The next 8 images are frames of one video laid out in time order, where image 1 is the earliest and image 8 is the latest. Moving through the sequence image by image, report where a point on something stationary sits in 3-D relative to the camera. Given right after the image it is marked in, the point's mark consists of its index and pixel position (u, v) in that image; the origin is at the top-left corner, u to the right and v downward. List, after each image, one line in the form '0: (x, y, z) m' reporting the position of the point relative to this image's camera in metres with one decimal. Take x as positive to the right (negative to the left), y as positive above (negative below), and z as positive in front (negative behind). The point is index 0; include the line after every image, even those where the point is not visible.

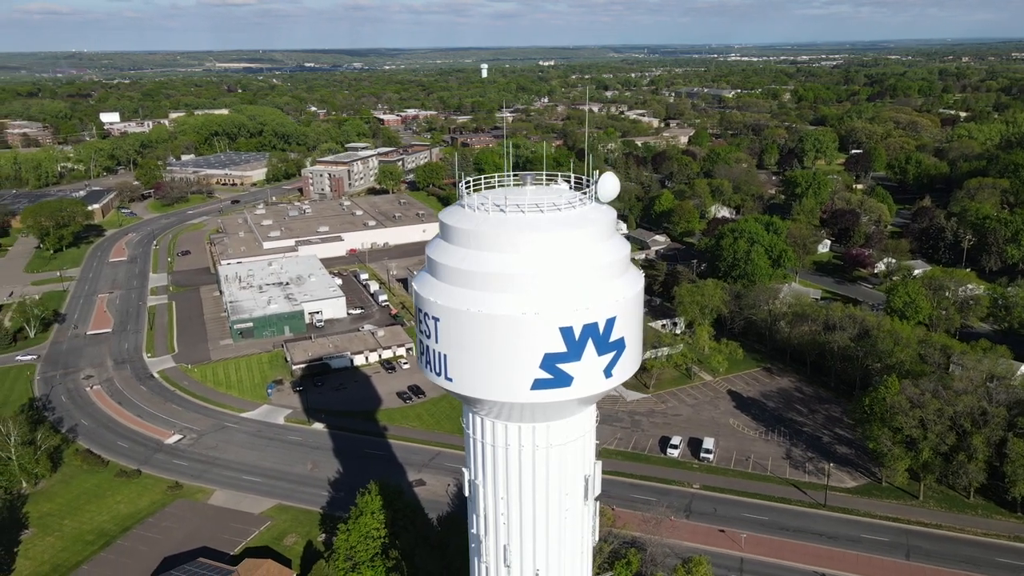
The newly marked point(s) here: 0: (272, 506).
0: (-6.6, -6.0, +19.6) m
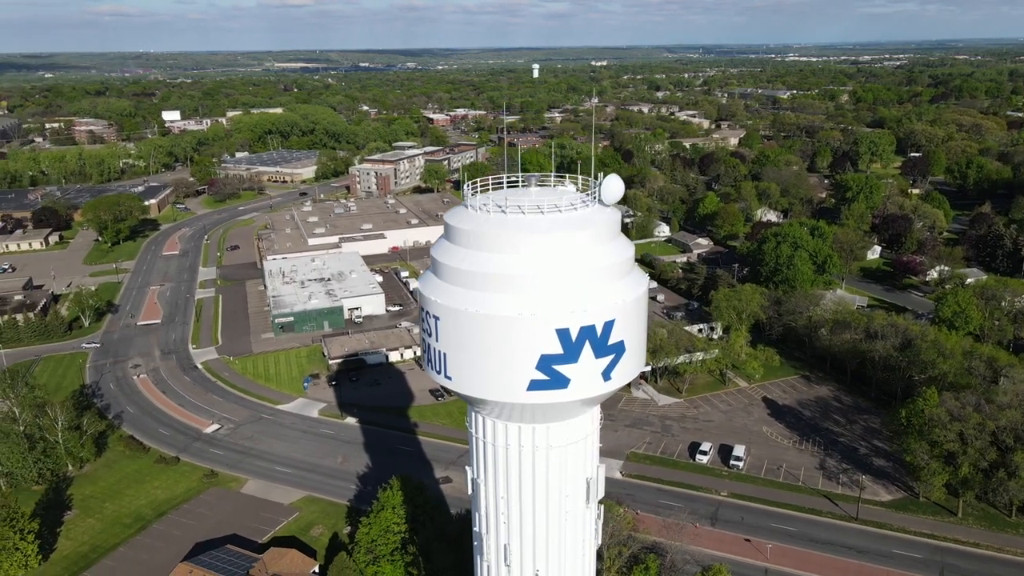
0: (-5.9, -5.9, +20.0) m
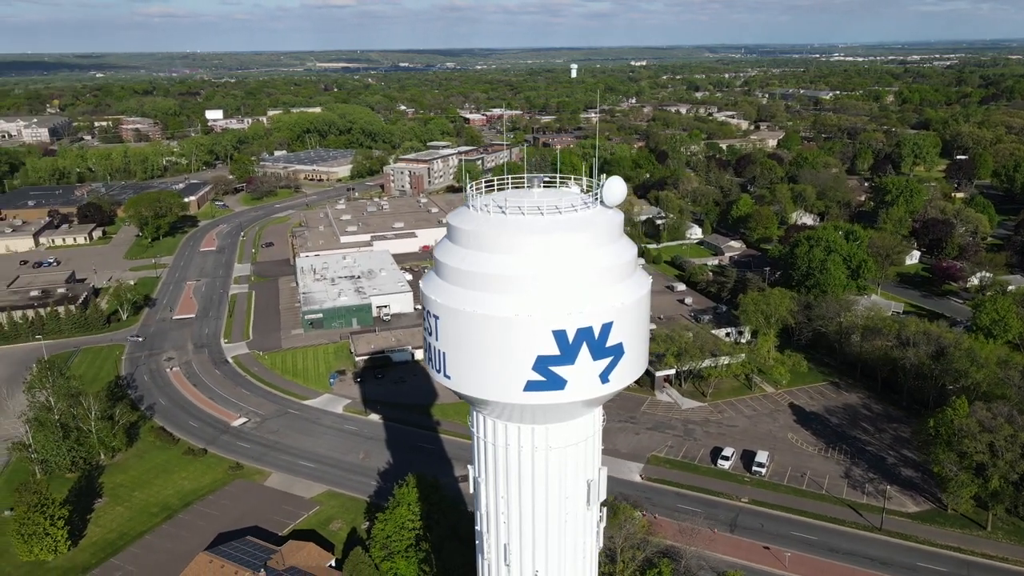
0: (-5.4, -5.8, +20.3) m
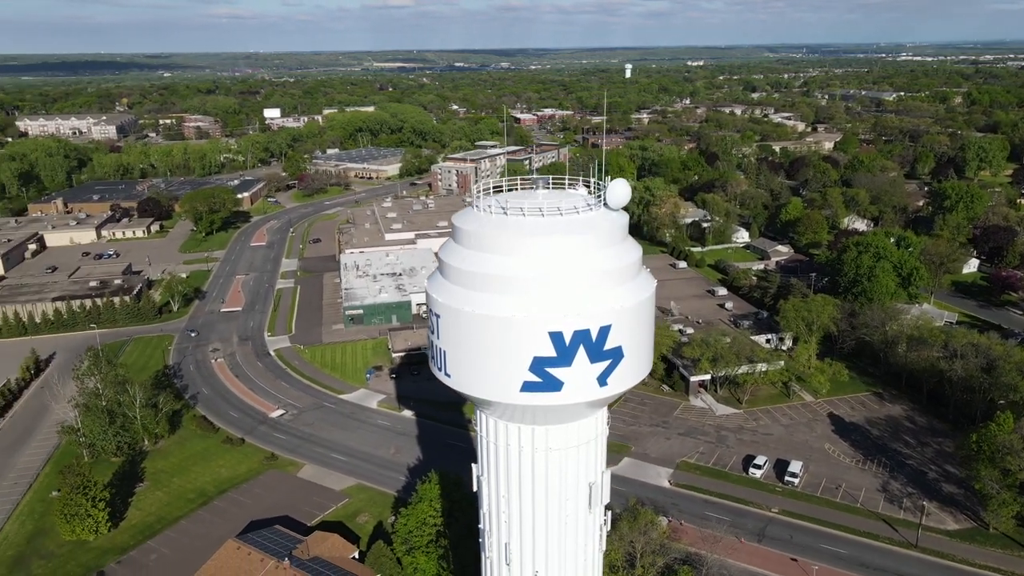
0: (-4.6, -5.7, +20.6) m
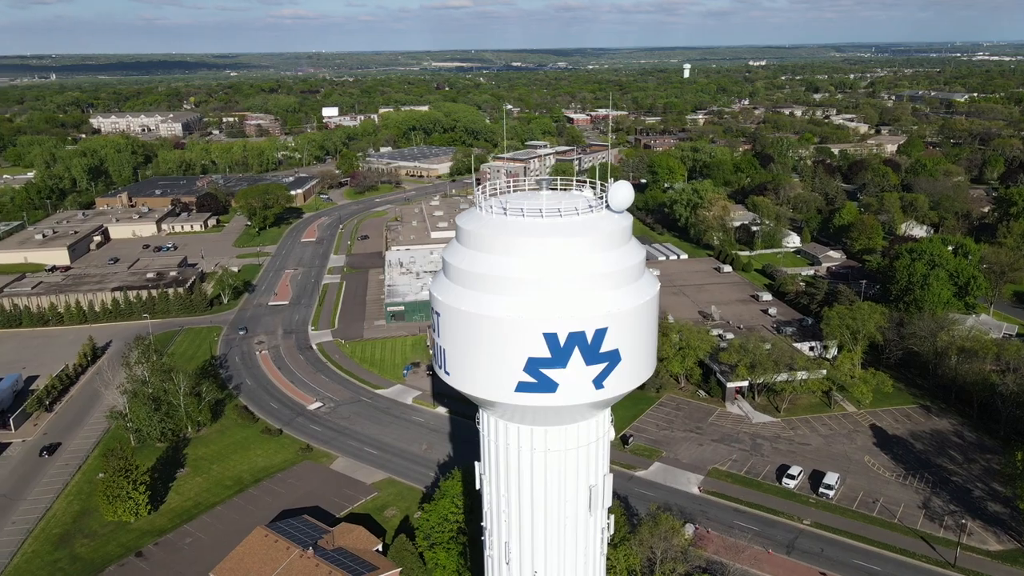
0: (-3.8, -5.6, +20.9) m
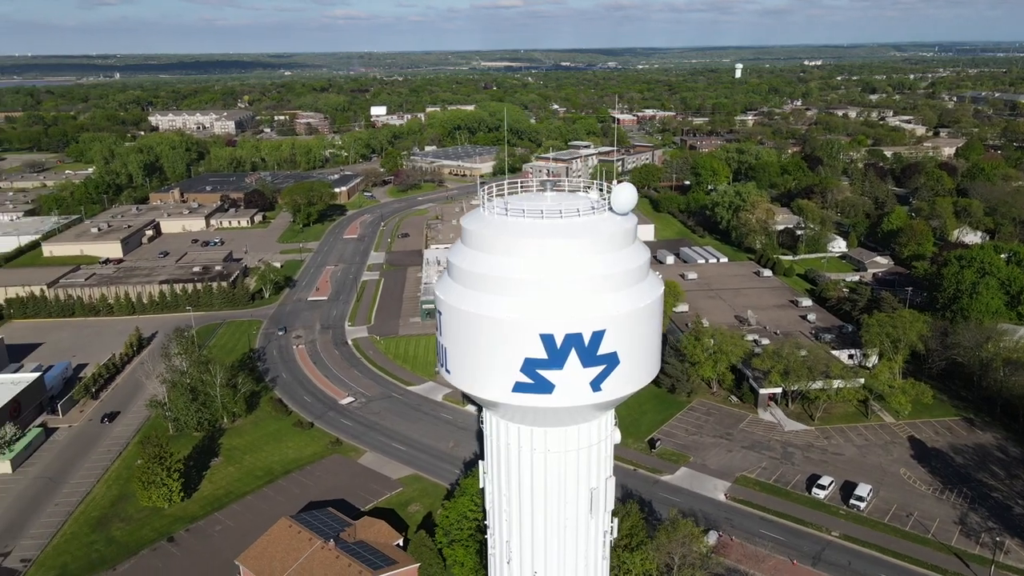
0: (-3.1, -5.5, +21.2) m
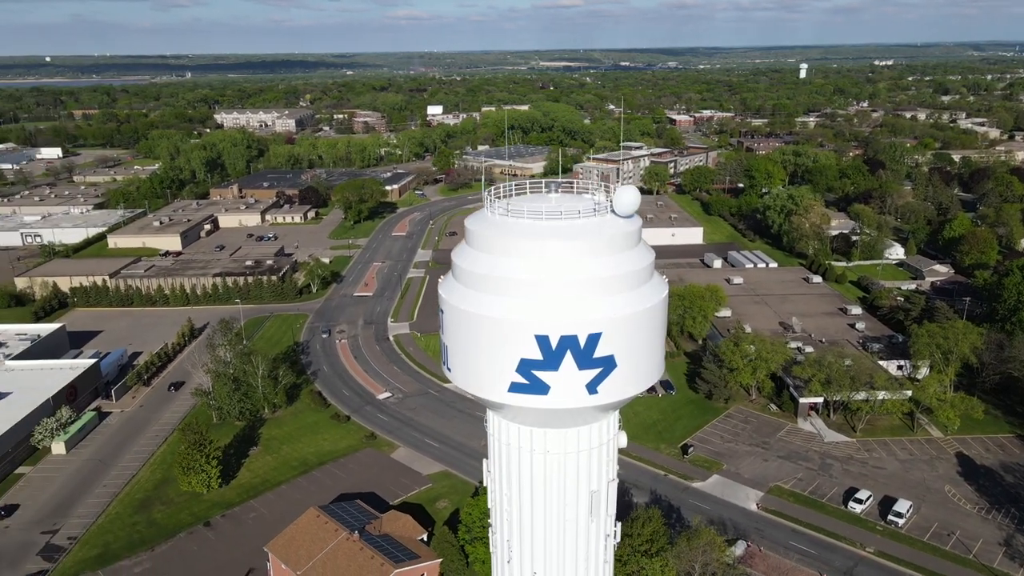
0: (-2.2, -5.5, +21.4) m
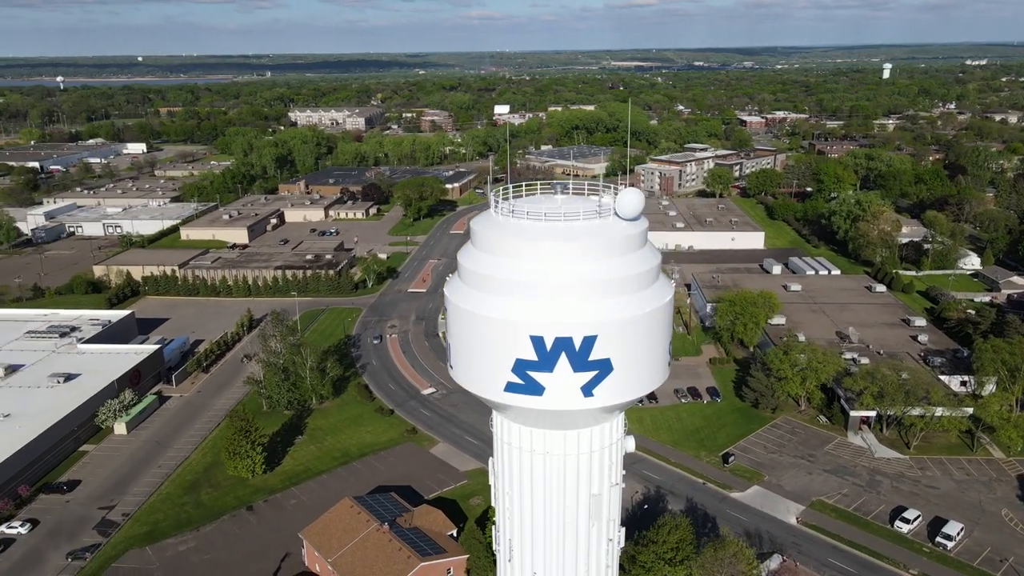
0: (-1.1, -5.4, +21.5) m
